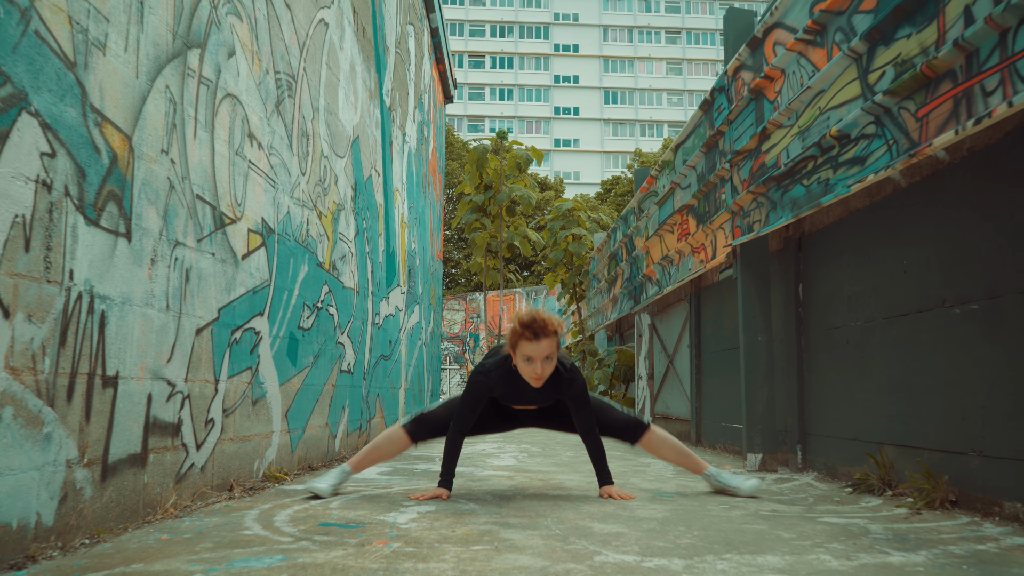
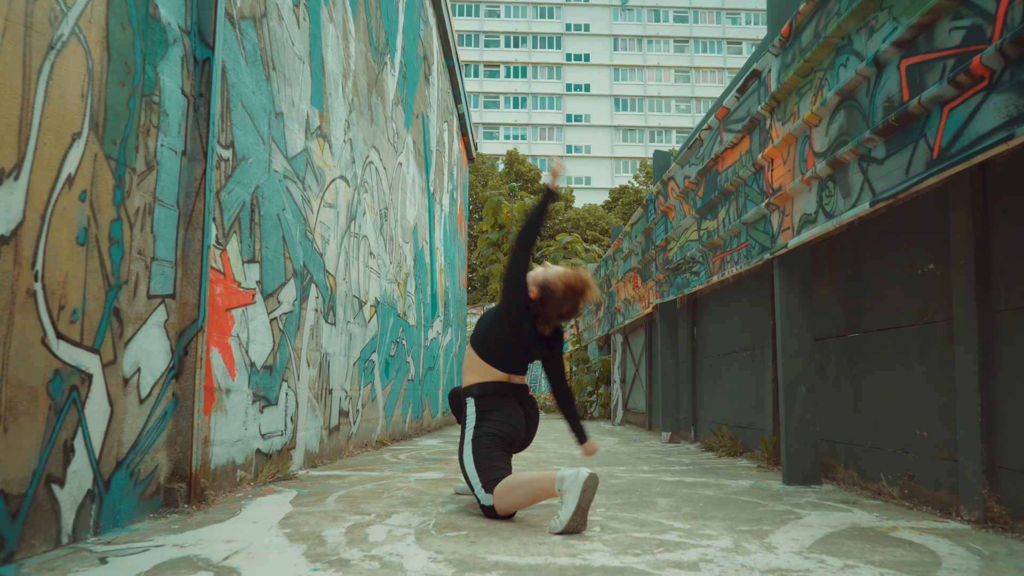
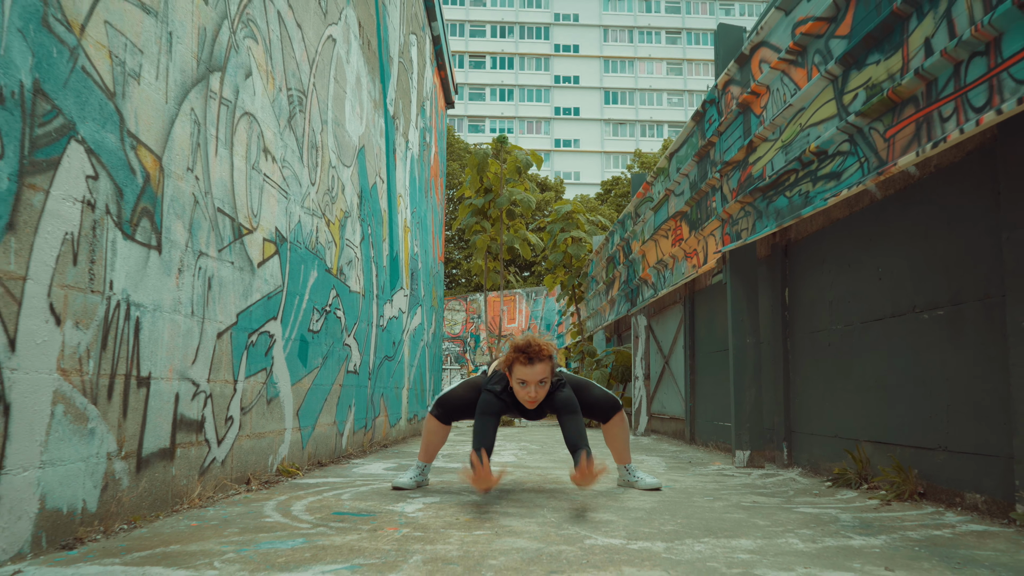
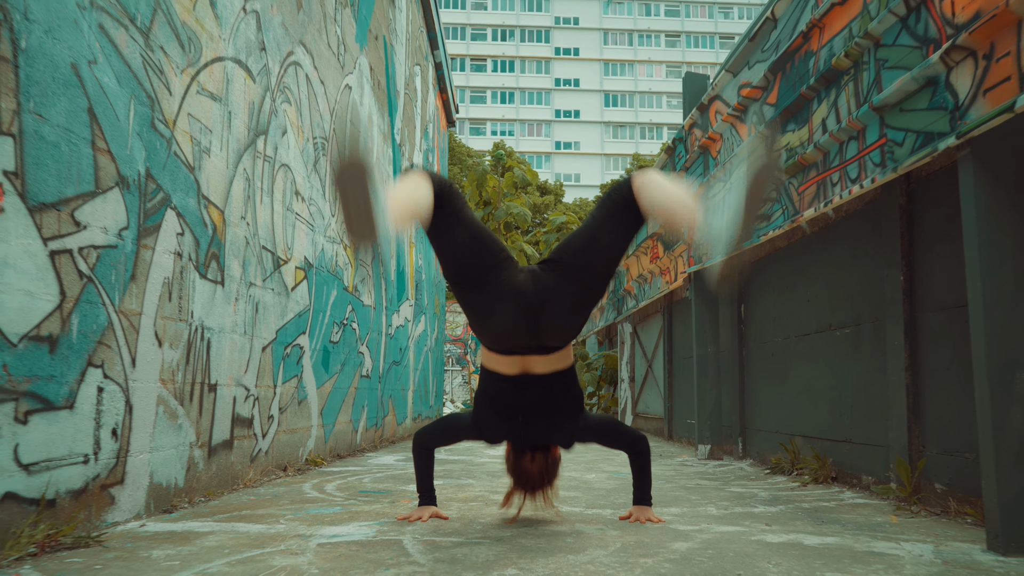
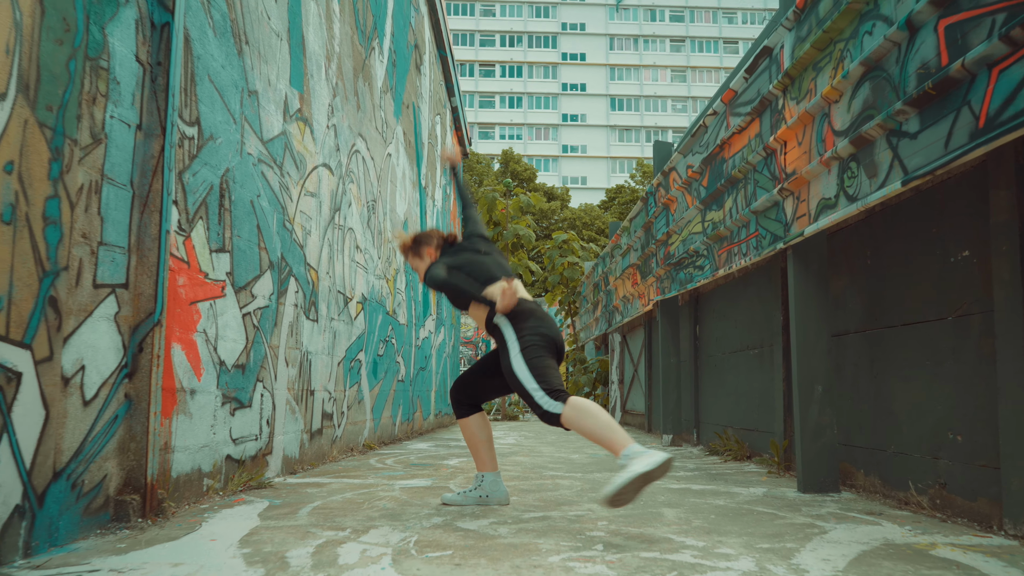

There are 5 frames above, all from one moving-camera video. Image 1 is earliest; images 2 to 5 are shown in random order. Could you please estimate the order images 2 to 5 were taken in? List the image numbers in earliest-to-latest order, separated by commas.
3, 4, 5, 2
